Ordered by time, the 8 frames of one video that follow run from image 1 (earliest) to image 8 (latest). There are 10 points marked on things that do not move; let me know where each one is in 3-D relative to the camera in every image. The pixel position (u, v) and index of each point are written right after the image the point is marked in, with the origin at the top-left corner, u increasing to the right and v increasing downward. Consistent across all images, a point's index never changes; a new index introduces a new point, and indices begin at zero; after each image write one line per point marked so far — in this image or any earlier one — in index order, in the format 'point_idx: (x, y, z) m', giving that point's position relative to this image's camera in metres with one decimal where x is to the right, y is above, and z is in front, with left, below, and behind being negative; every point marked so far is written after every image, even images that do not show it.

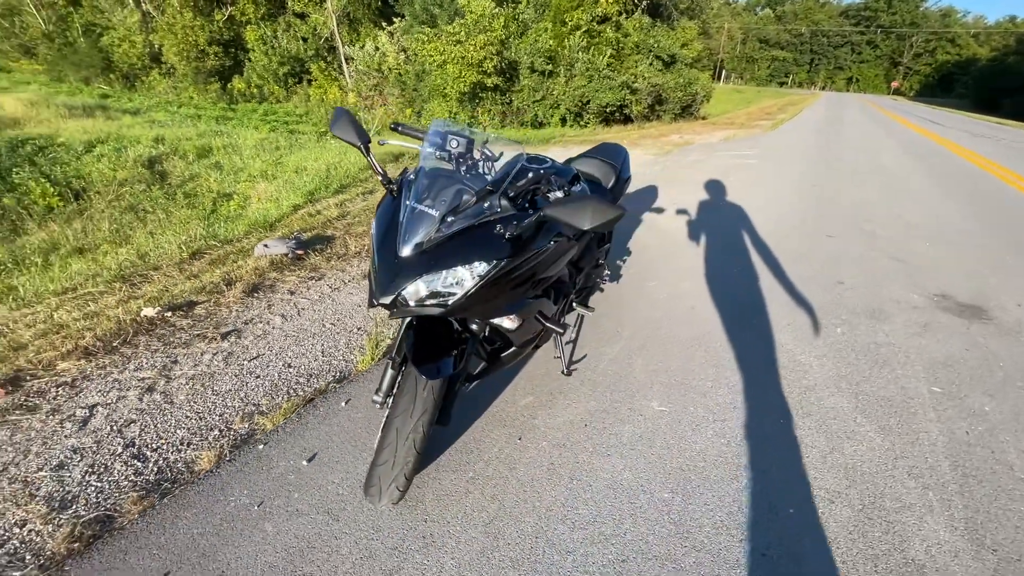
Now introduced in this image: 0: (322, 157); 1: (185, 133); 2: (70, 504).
0: (-4.9, +3.6, +12.4) m
1: (-11.5, +5.8, +16.3) m
2: (-2.5, -1.2, +2.5) m
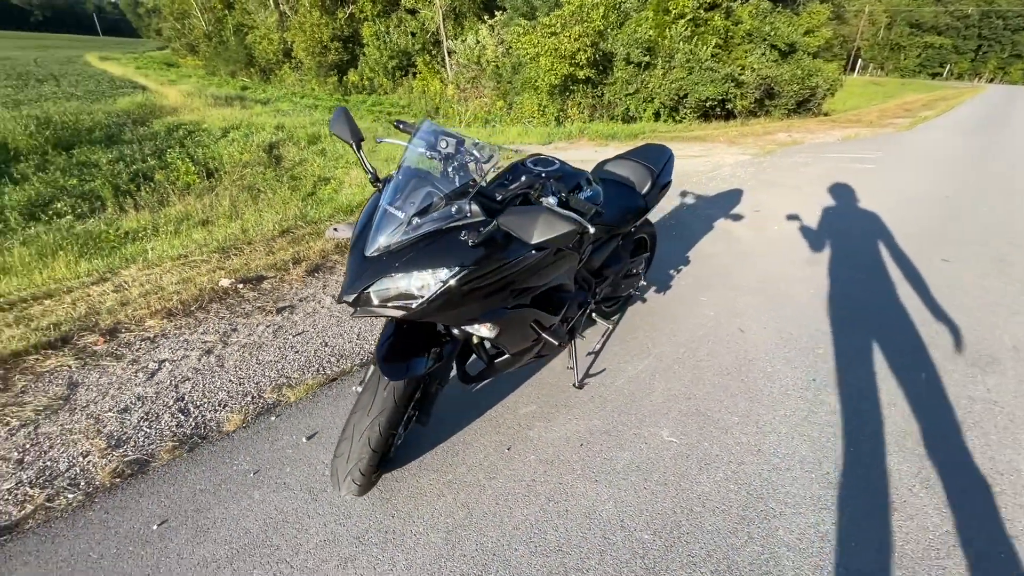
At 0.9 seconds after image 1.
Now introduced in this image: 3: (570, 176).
0: (-2.6, +4.1, +12.9) m
1: (-8.2, +6.8, +18.0) m
2: (-2.6, -1.0, +2.9) m
3: (+0.3, +0.6, +2.3) m
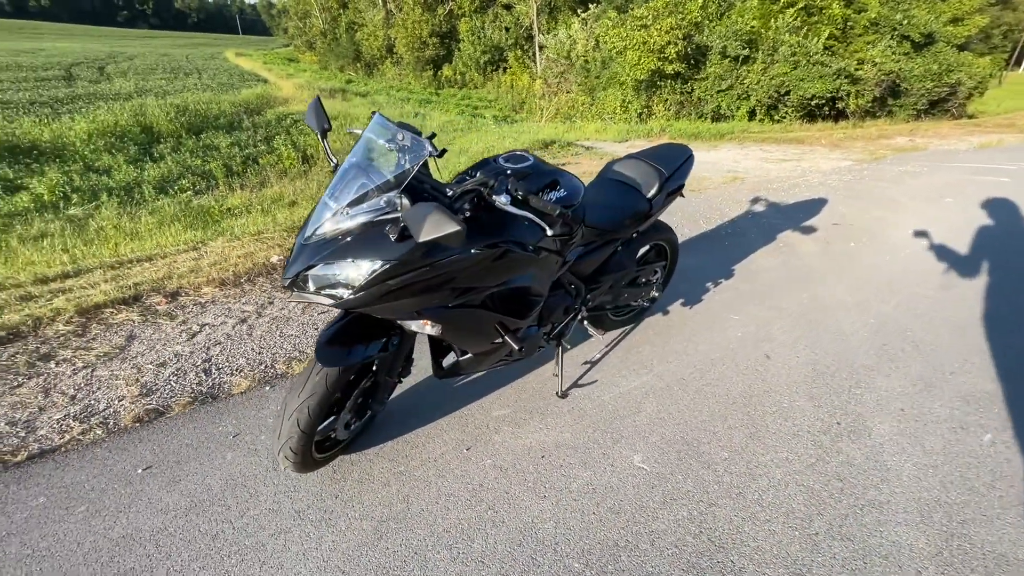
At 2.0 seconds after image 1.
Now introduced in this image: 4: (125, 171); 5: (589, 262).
0: (-0.6, +4.3, +13.1) m
1: (-4.9, +7.6, +19.0) m
2: (-2.7, -0.8, +3.3) m
3: (+0.1, +0.6, +2.2) m
4: (-9.5, +2.9, +11.5) m
5: (+0.5, +0.2, +2.8) m
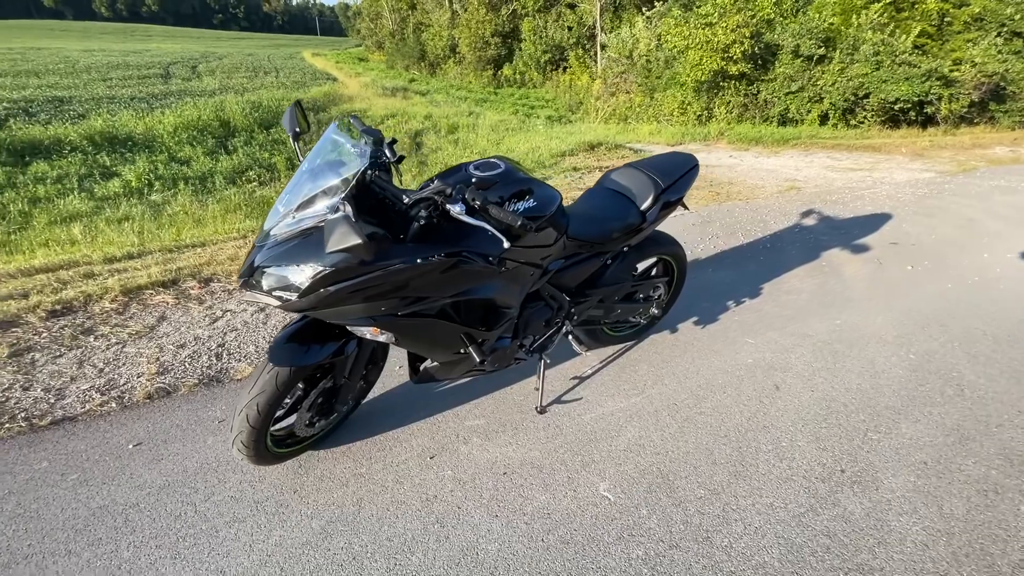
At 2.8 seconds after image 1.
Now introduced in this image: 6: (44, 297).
0: (+0.7, +4.3, +13.0) m
1: (-2.7, +7.8, +19.4) m
2: (-2.8, -0.7, +3.6) m
3: (-0.1, +0.5, +2.1) m
4: (-8.4, +3.4, +12.4) m
5: (+0.4, +0.1, +2.6) m
6: (-4.8, -0.1, +4.5) m
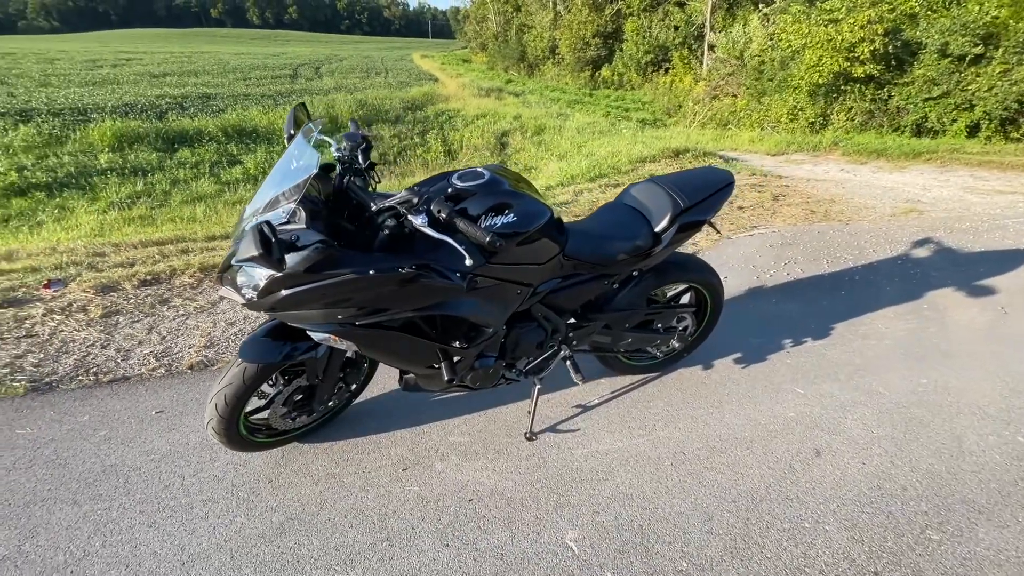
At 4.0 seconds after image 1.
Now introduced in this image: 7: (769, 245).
0: (+3.0, +4.0, +12.5) m
1: (+1.1, +7.7, +19.4) m
2: (-2.7, -0.5, +3.9) m
3: (-0.2, +0.4, +2.0) m
4: (-6.2, +4.0, +13.6) m
5: (+0.3, 0.0, +2.4) m
6: (-4.4, +0.2, +5.2) m
7: (+3.4, +0.6, +5.8) m
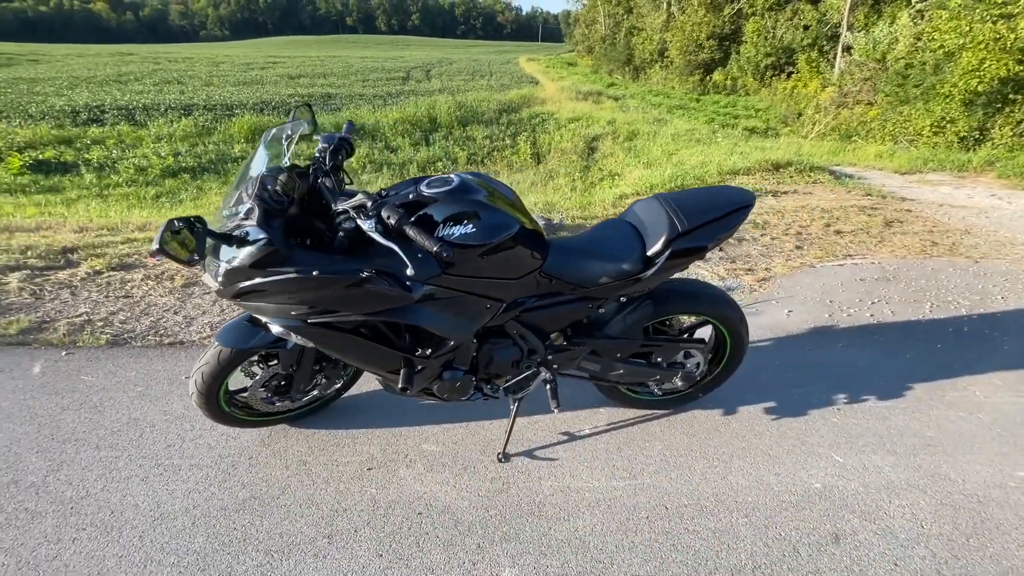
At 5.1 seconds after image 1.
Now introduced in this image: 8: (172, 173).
0: (+5.1, +3.5, +11.6) m
1: (+5.0, +7.2, +18.7) m
2: (-2.5, -0.3, +4.3) m
3: (-0.3, +0.4, +1.9) m
4: (-3.6, +4.3, +14.5) m
5: (+0.2, -0.1, +2.3) m
6: (-3.9, +0.6, +5.9) m
7: (+3.9, +0.1, +5.0) m
8: (-9.4, +3.1, +12.0) m
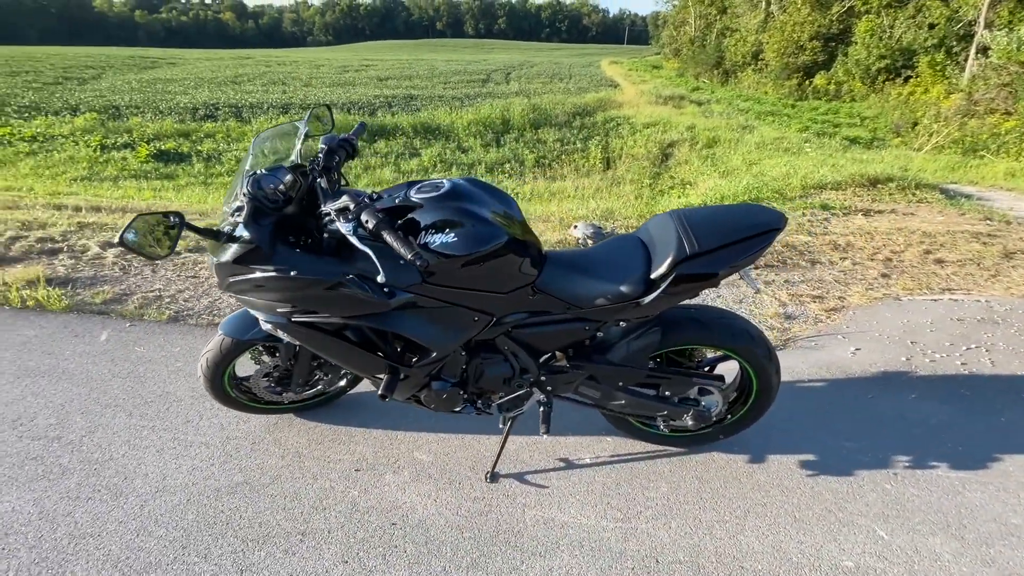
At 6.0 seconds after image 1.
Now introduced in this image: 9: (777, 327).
0: (+6.7, +2.9, +10.6) m
1: (+7.9, +6.6, +17.6) m
2: (-2.3, -0.2, +4.5) m
3: (-0.4, +0.3, +1.9) m
4: (-1.4, +4.4, +14.8) m
5: (+0.1, -0.2, +2.1) m
6: (-3.3, +0.8, +6.3) m
7: (+4.3, -0.3, +4.2) m
8: (-7.6, +3.7, +13.2) m
9: (+2.4, -0.4, +3.9) m
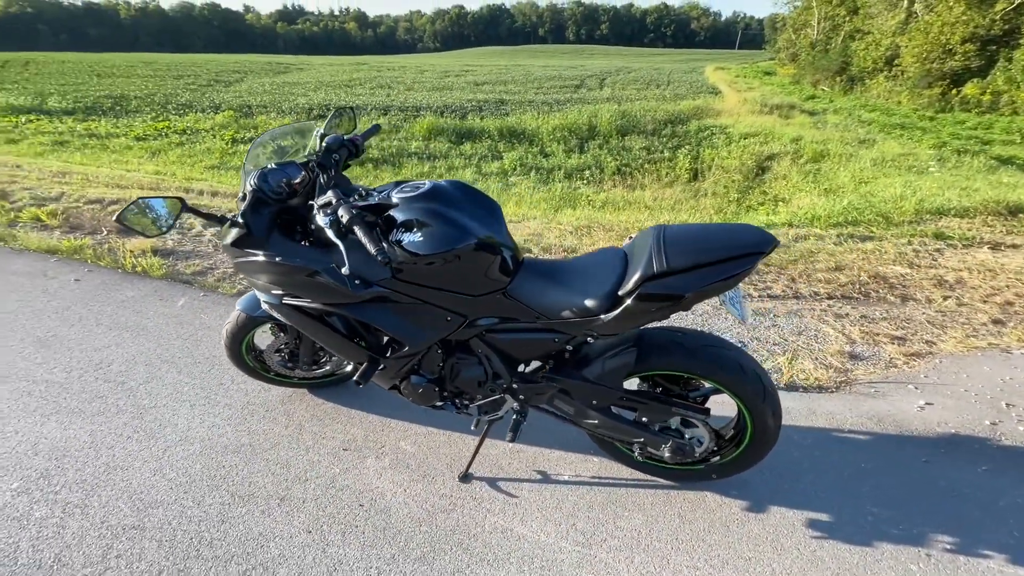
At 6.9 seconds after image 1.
0: (+8.2, +2.1, +9.3) m
1: (+11.0, +5.5, +16.0) m
2: (-1.9, -0.1, +4.9) m
3: (-0.5, +0.3, +1.9) m
4: (+1.2, +4.2, +14.8) m
5: (0.0, -0.3, +2.1) m
6: (-2.5, +1.0, +6.8) m
7: (+4.4, -0.7, +3.4) m
8: (-5.3, +4.1, +14.4) m
9: (+2.6, -0.6, +3.5) m
